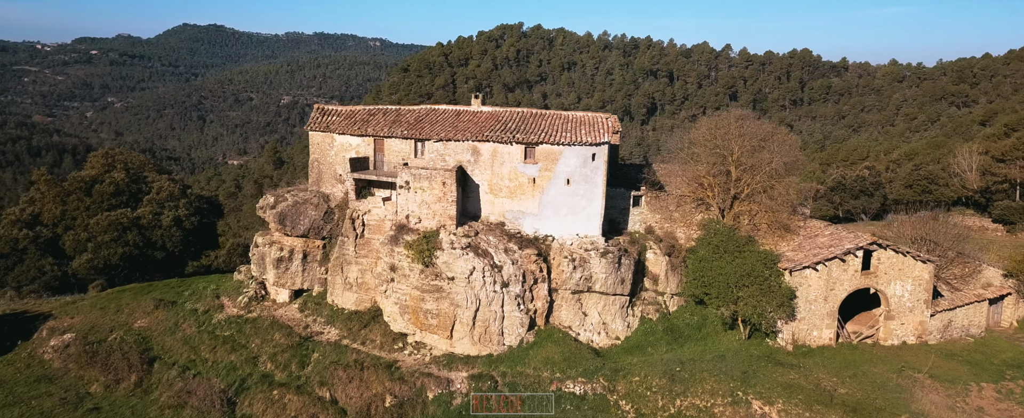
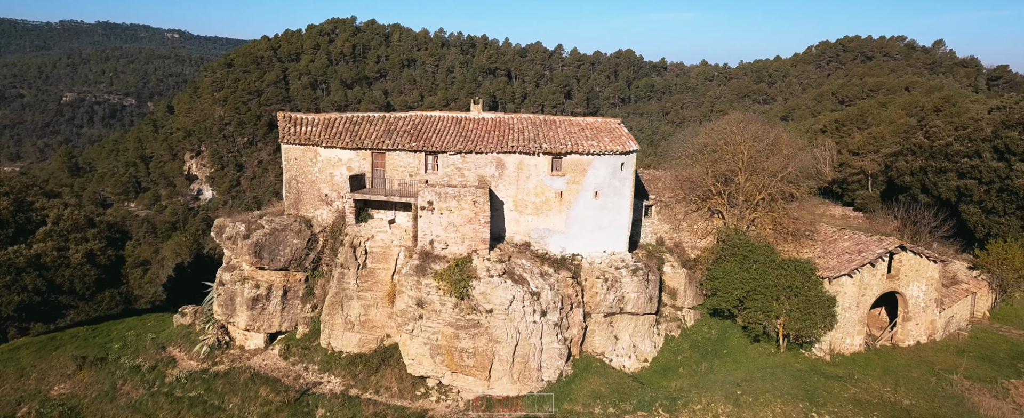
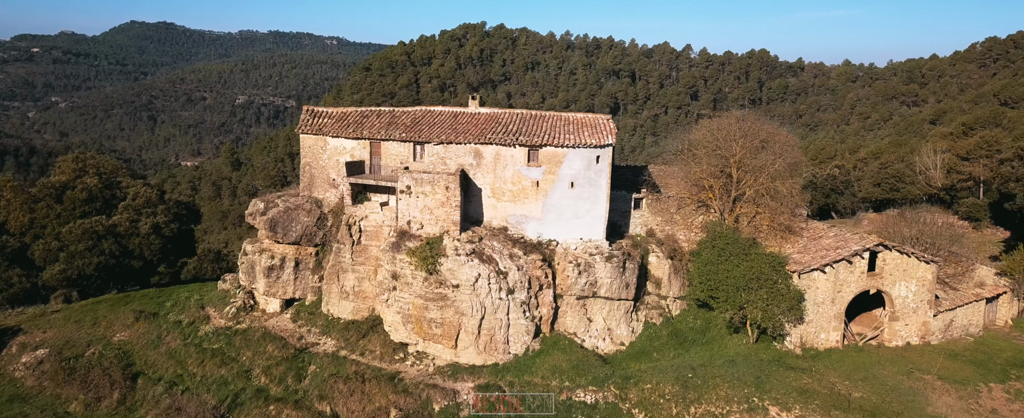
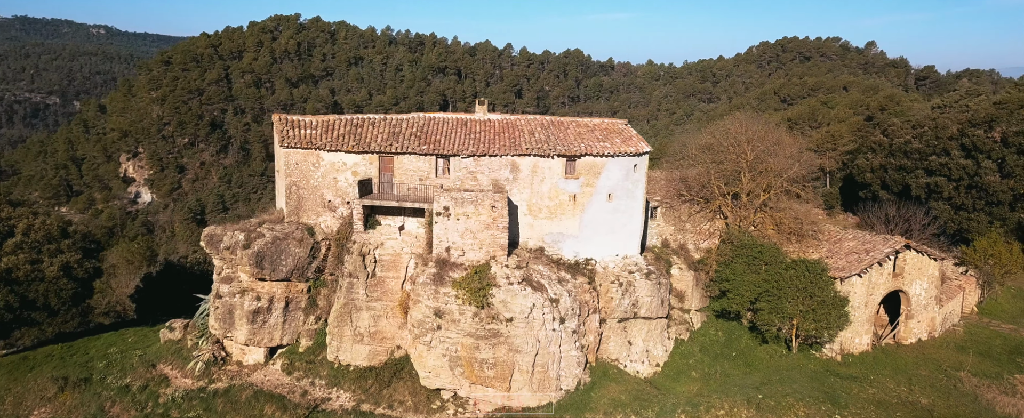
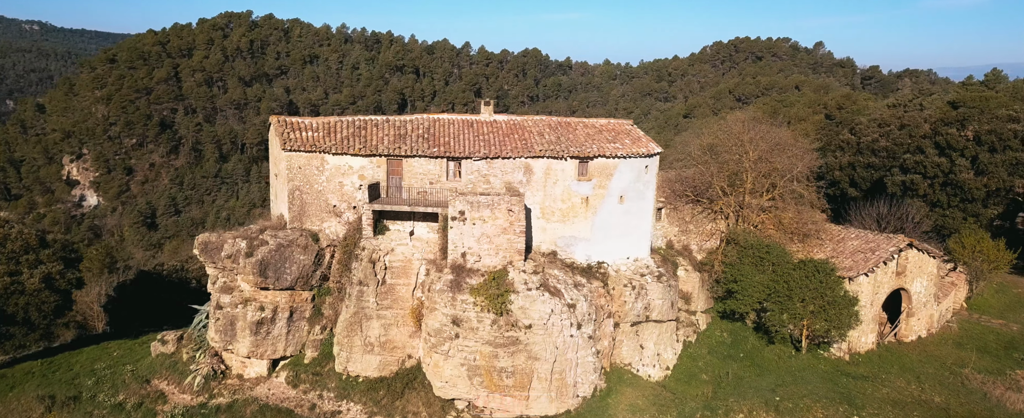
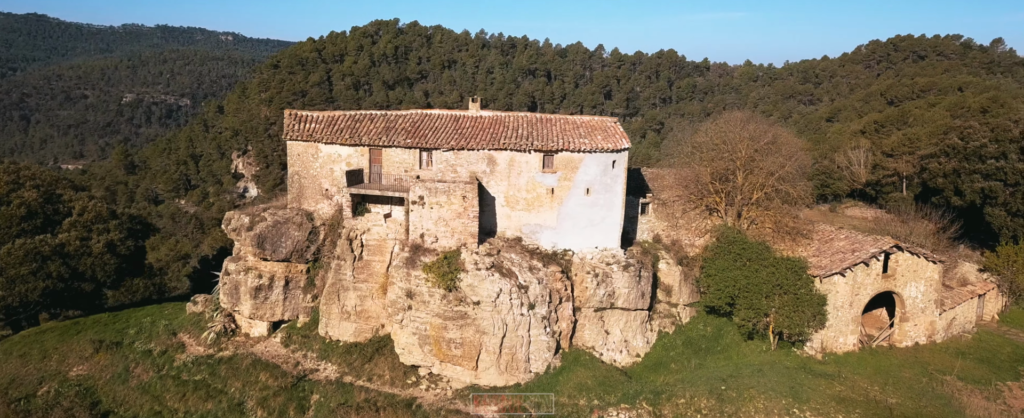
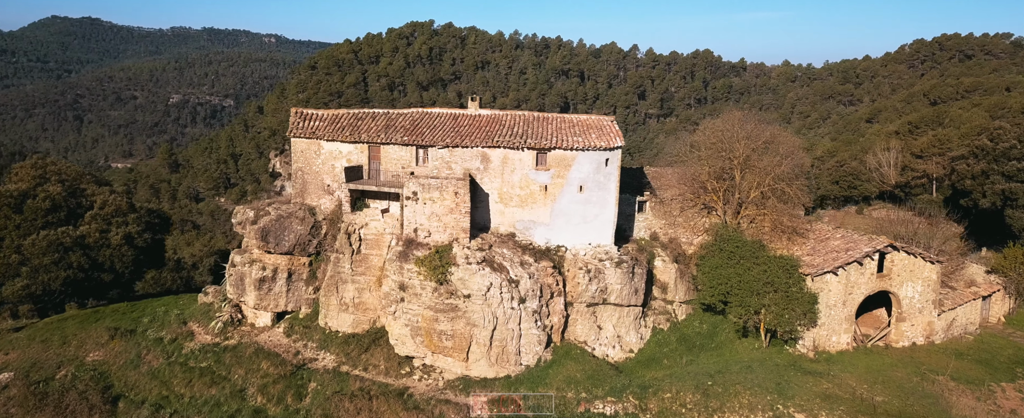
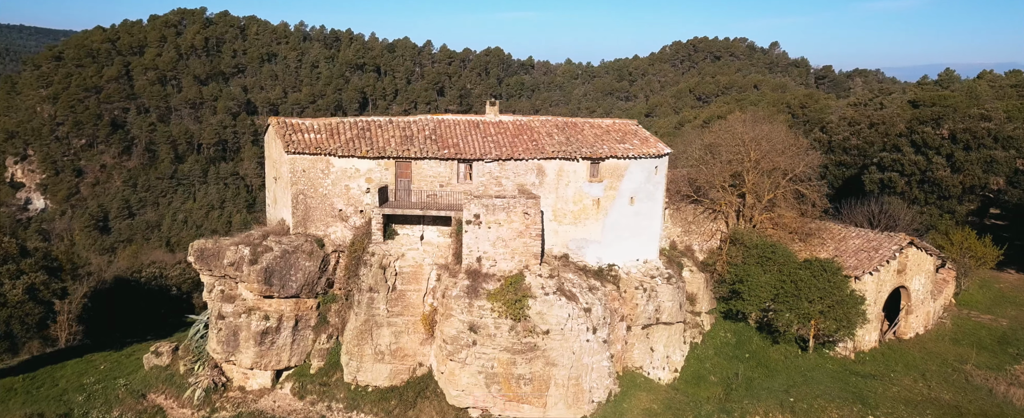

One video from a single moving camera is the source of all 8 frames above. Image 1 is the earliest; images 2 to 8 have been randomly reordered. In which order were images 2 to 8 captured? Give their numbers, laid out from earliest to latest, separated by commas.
3, 7, 6, 2, 4, 5, 8
